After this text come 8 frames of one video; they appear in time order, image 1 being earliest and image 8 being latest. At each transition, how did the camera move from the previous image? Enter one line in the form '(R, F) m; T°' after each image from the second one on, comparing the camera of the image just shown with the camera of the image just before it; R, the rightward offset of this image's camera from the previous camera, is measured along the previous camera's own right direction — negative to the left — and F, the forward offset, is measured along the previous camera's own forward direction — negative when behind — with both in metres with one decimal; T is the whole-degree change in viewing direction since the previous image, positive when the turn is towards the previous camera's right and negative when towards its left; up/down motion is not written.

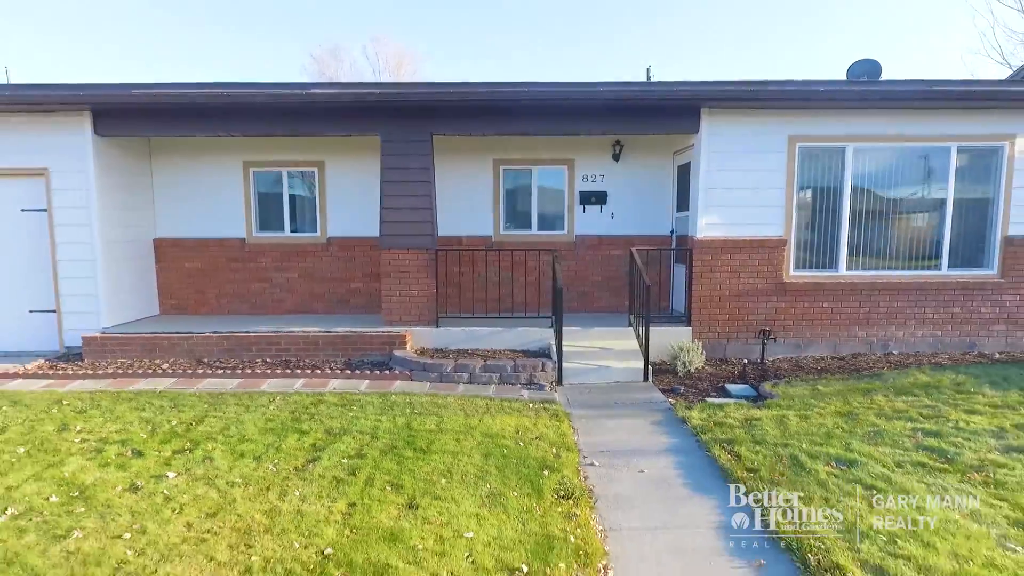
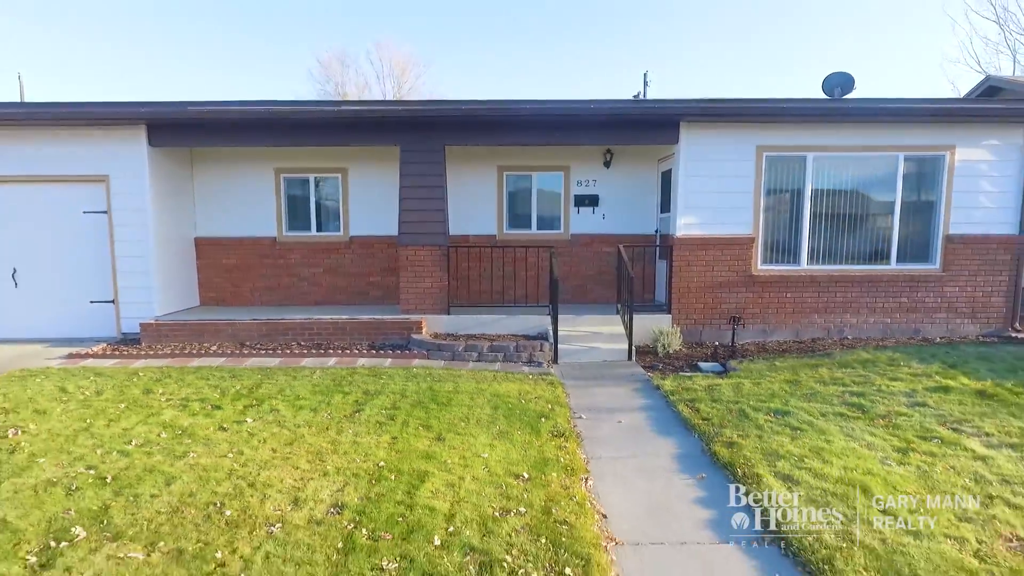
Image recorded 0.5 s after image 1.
(0.0, -0.8) m; 0°
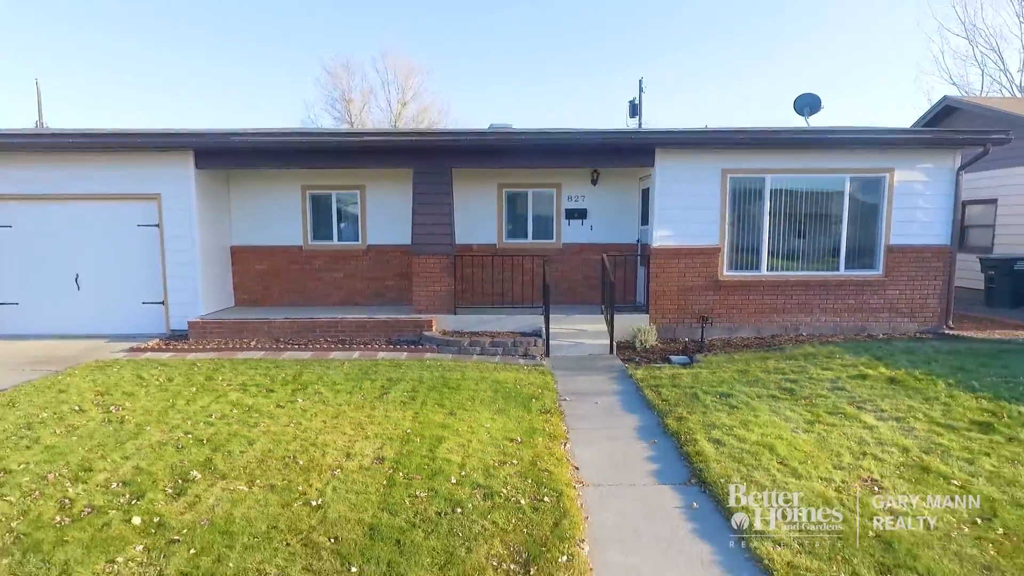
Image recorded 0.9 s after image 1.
(0.0, -0.9) m; 0°
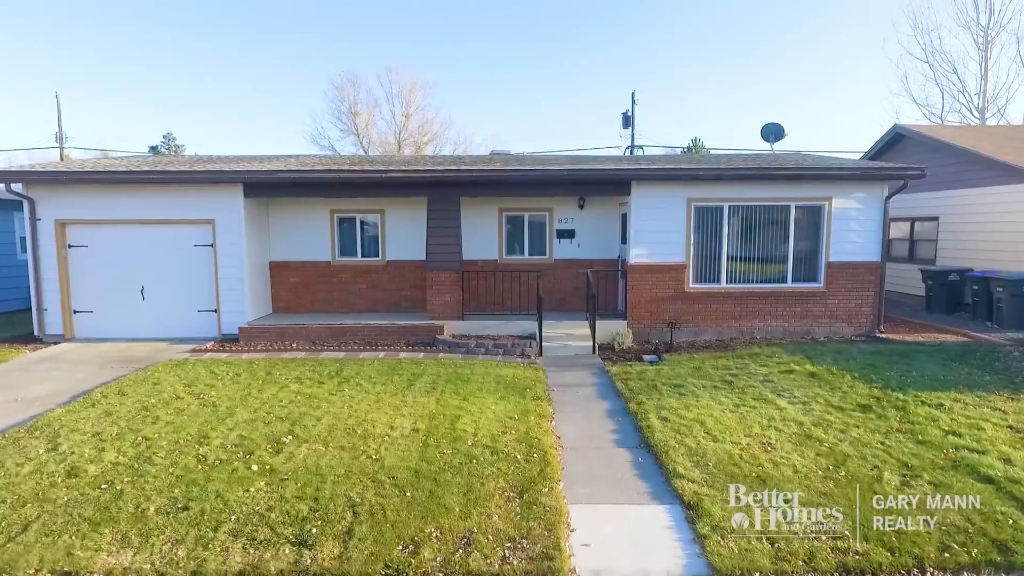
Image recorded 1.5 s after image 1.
(0.0, -1.3) m; 0°
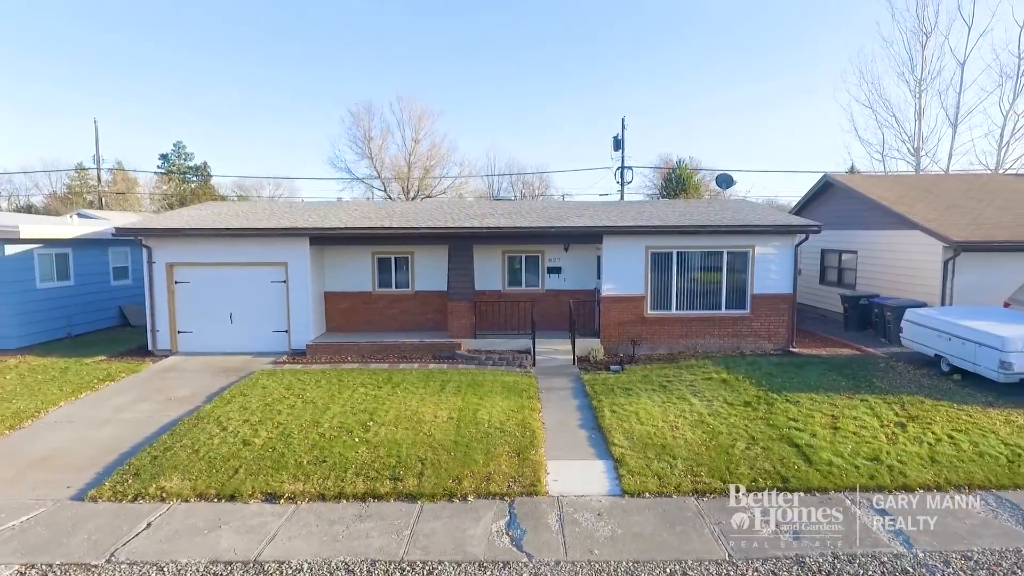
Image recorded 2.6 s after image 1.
(0.0, -2.6) m; 0°
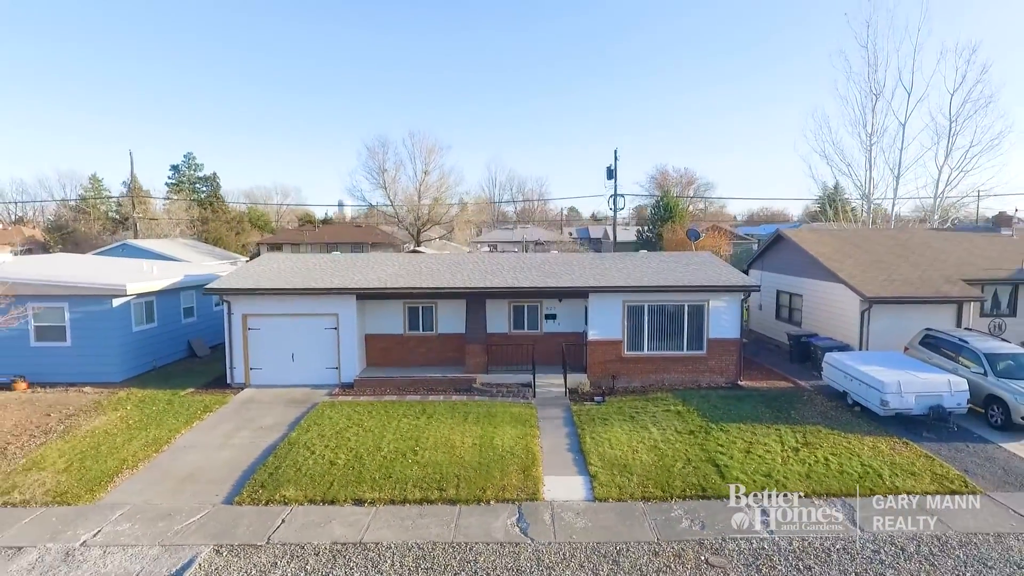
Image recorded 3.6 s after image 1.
(-0.1, -2.8) m; 0°
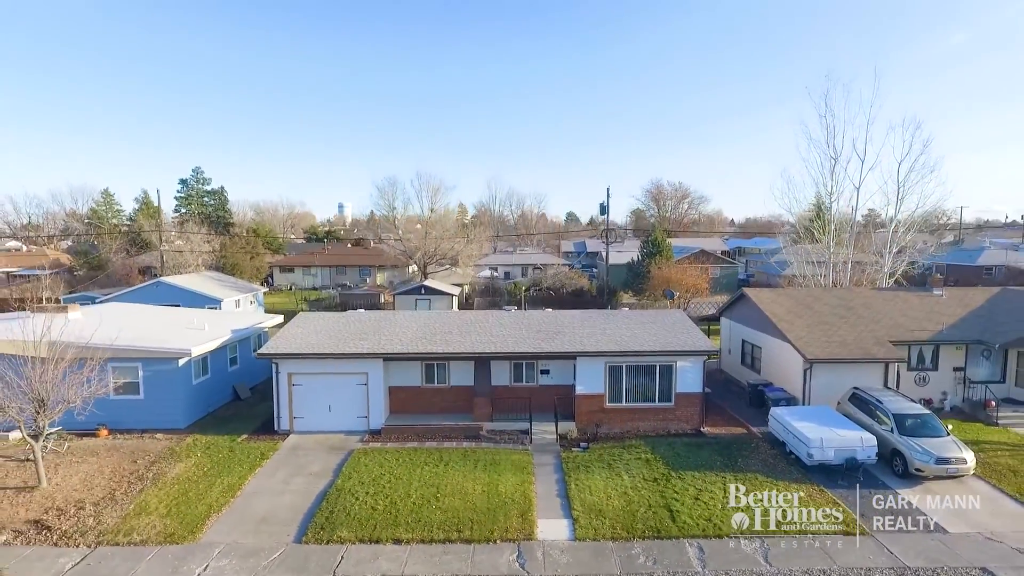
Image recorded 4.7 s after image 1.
(0.0, -2.8) m; 0°
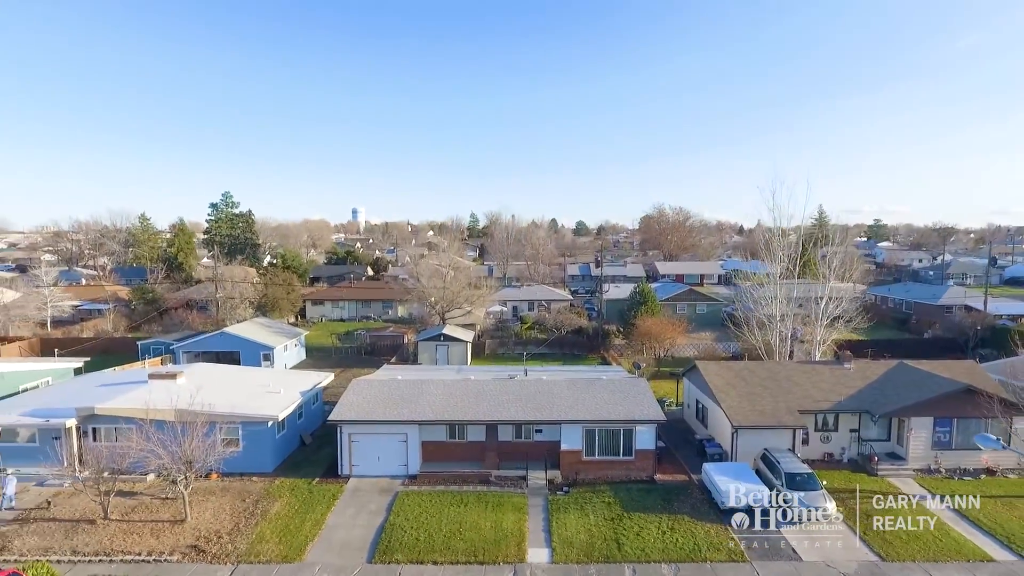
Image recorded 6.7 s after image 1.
(+0.3, -5.8) m; -1°
